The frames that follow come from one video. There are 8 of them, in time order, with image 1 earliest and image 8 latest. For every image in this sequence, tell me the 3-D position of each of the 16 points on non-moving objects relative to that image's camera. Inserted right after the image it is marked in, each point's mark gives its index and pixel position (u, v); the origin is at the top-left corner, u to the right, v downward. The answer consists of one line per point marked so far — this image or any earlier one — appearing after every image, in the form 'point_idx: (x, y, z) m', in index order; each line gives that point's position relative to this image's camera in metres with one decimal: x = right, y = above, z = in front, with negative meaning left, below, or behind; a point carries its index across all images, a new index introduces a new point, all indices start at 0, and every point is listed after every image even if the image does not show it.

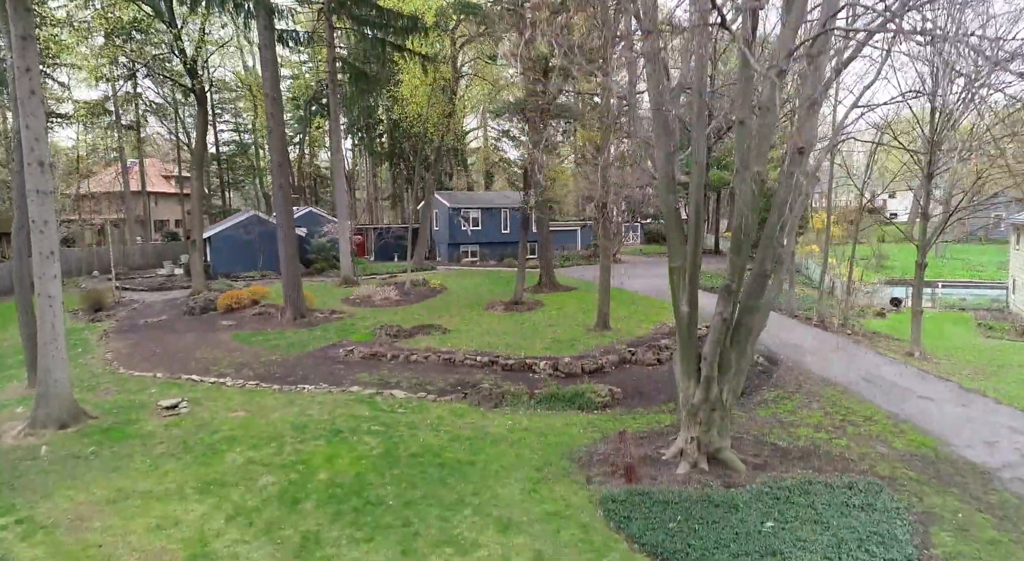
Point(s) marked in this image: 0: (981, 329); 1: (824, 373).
0: (+8.4, -0.4, +11.9) m
1: (+4.1, -1.0, +8.6) m
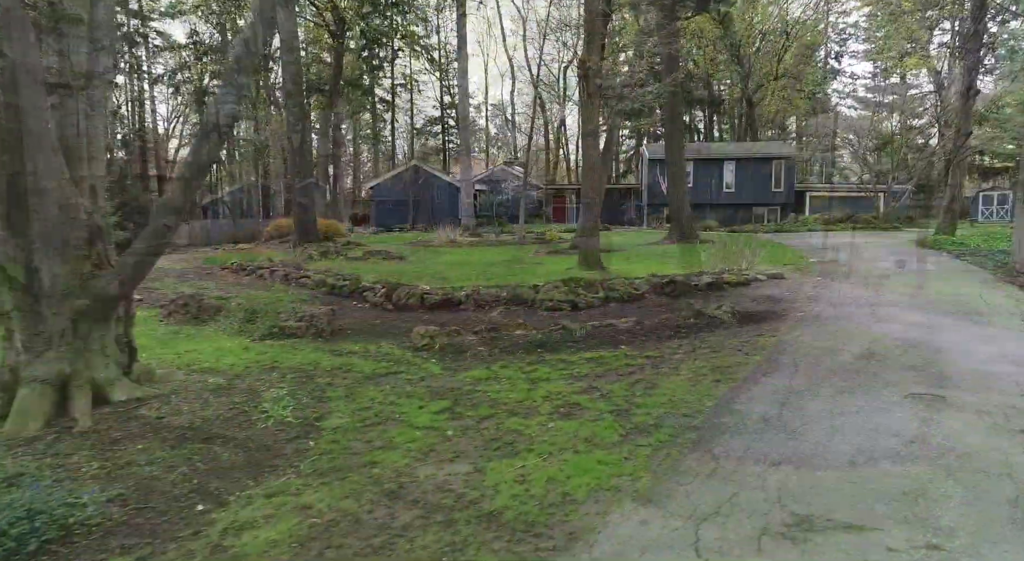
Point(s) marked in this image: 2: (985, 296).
0: (+8.1, +0.2, +11.6) m
1: (+3.8, -0.4, +8.4) m
2: (+6.2, -0.2, +8.8) m
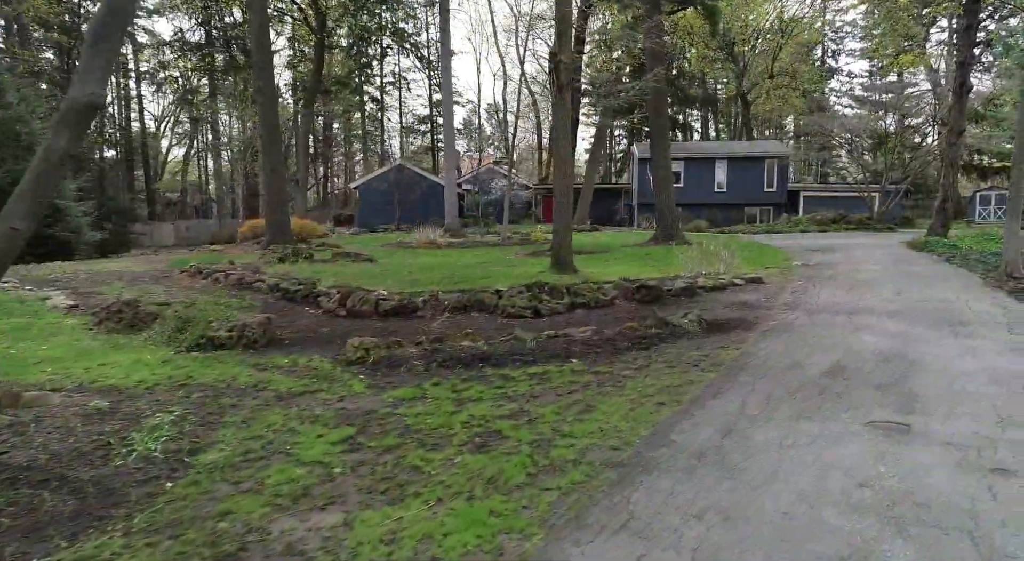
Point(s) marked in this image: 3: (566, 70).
0: (+7.6, +0.1, +11.1) m
1: (+3.3, -0.5, +7.8) m
2: (+5.7, -0.3, +8.2) m
3: (+0.9, +3.6, +11.4) m
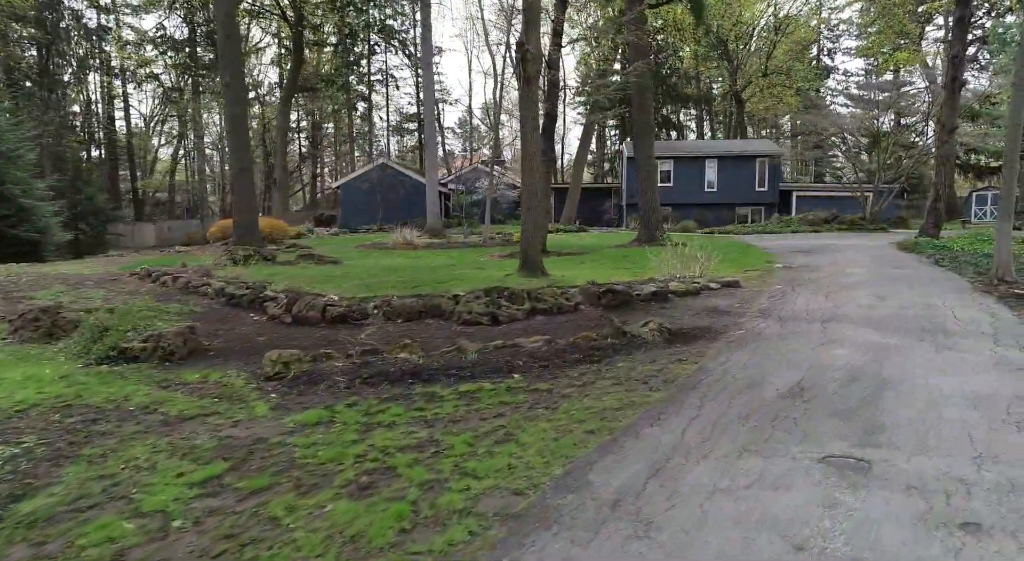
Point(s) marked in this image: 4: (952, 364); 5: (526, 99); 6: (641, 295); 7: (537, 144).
0: (+7.0, +0.1, +10.5) m
1: (+2.7, -0.6, +7.2) m
2: (+5.1, -0.3, +7.6) m
3: (+0.3, +3.5, +10.8) m
4: (+3.5, -0.7, +5.4) m
5: (+0.2, +3.0, +11.1) m
6: (+1.8, -0.2, +9.5) m
7: (+0.4, +2.3, +11.3) m
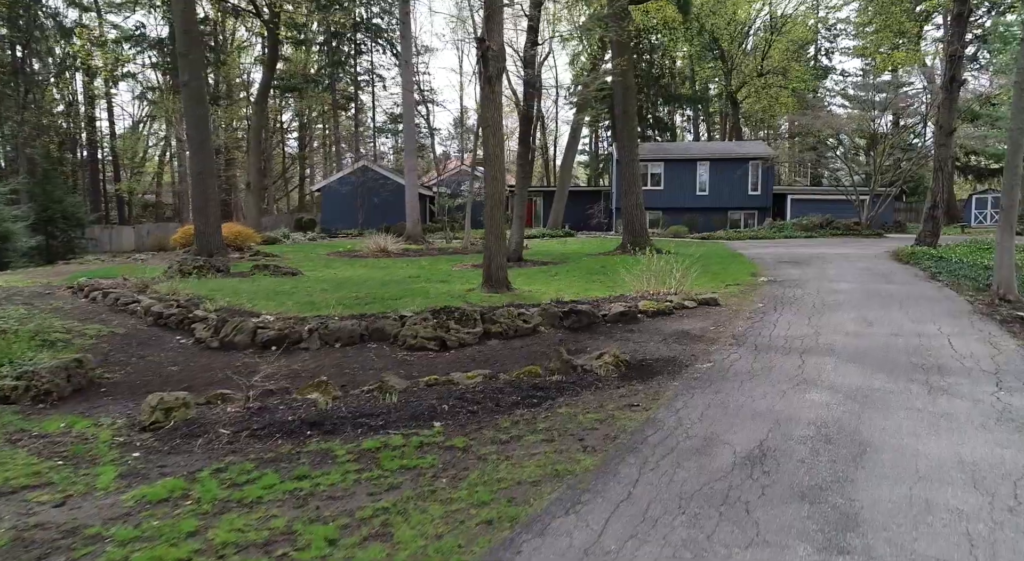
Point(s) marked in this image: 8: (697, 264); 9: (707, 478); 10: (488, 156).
0: (+6.4, -0.2, +9.7) m
1: (+2.1, -0.8, +6.4) m
2: (+4.5, -0.6, +6.8) m
3: (-0.3, +3.3, +9.9) m
4: (+2.9, -0.9, +4.5) m
5: (-0.4, +2.8, +10.3) m
6: (+1.2, -0.5, +8.7) m
7: (-0.2, +2.1, +10.4) m
8: (+3.5, +0.3, +12.7) m
9: (+1.1, -1.1, +3.7) m
10: (-0.4, +2.0, +10.4) m
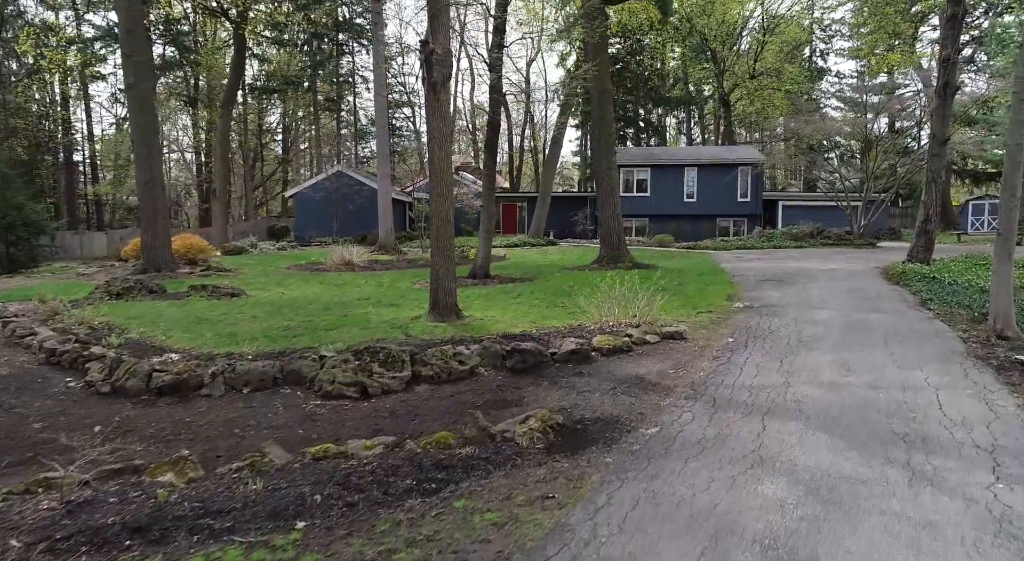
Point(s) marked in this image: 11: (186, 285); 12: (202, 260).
0: (+5.7, -0.6, +8.7) m
1: (+1.4, -1.2, +5.4) m
2: (+3.8, -1.0, +5.8) m
3: (-1.0, +2.9, +8.9) m
4: (+2.2, -1.3, +3.5) m
5: (-1.1, +2.4, +9.3) m
6: (+0.5, -0.9, +7.7) m
7: (-0.9, +1.7, +9.4) m
8: (+2.8, -0.1, +11.7) m
9: (+0.4, -1.5, +2.7) m
10: (-1.1, +1.6, +9.4) m
11: (-6.4, -0.1, +13.0) m
12: (-7.8, +0.5, +16.7) m
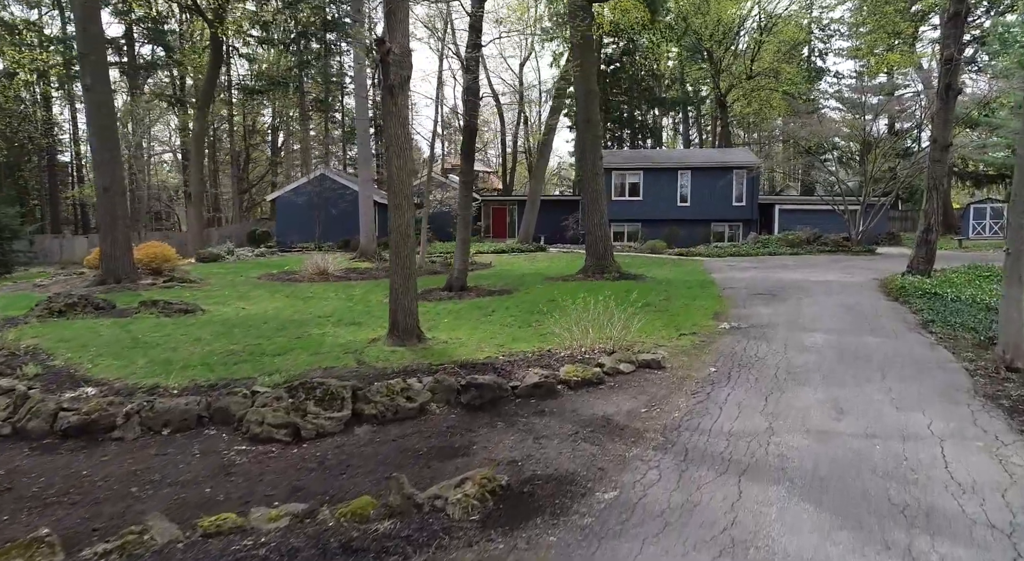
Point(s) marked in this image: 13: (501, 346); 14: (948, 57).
0: (+5.2, -0.9, +7.9) m
1: (+0.9, -1.5, +4.6) m
2: (+3.3, -1.3, +5.0) m
3: (-1.5, +2.6, +8.2) m
4: (+1.8, -1.6, +2.8) m
5: (-1.6, +2.1, +8.5) m
6: (0.0, -1.1, +6.9) m
7: (-1.4, +1.4, +8.6) m
8: (+2.3, -0.4, +11.0) m
9: (-0.1, -1.8, +1.9) m
10: (-1.6, +1.3, +8.6) m
11: (-6.8, -0.3, +12.2) m
12: (-8.3, +0.3, +15.9) m
13: (-0.1, -0.9, +8.8) m
14: (+9.1, +4.7, +13.8) m
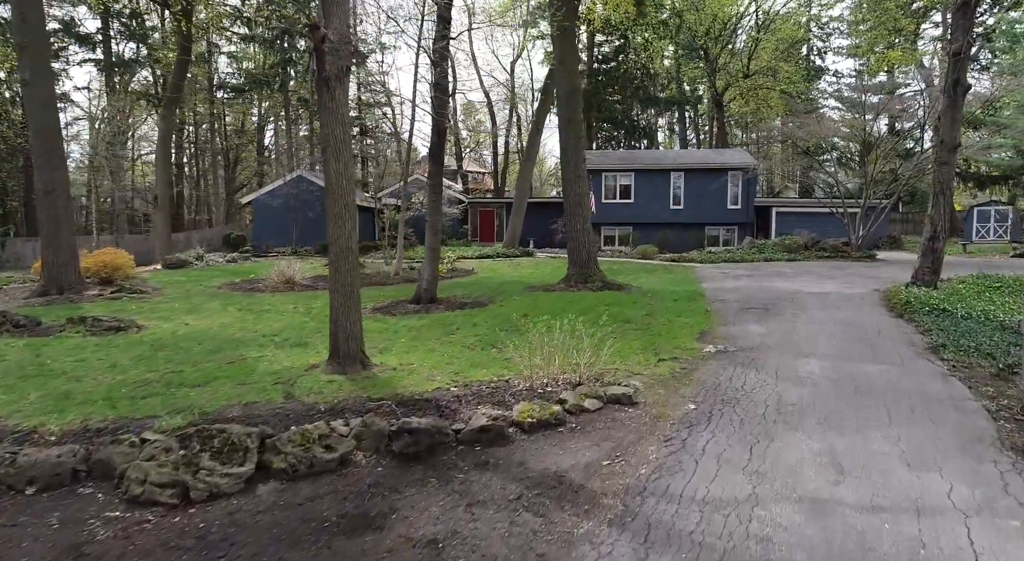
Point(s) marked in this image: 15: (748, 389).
0: (+4.7, -1.1, +6.9) m
1: (+0.4, -1.7, +3.6) m
2: (+2.8, -1.5, +4.0) m
3: (-2.0, +2.4, +7.1) m
4: (+1.3, -1.8, +1.7) m
5: (-2.1, +1.9, +7.4) m
6: (-0.5, -1.4, +5.9) m
7: (-1.9, +1.2, +7.6) m
8: (+1.8, -0.6, +9.9) m
9: (-0.6, -2.0, +0.9) m
10: (-2.1, +1.1, +7.6) m
11: (-7.4, -0.6, +11.2) m
12: (-8.8, 0.0, +14.9) m
13: (-0.6, -1.1, +7.7) m
14: (+8.6, +4.4, +12.8) m
15: (+2.5, -1.1, +7.0) m
